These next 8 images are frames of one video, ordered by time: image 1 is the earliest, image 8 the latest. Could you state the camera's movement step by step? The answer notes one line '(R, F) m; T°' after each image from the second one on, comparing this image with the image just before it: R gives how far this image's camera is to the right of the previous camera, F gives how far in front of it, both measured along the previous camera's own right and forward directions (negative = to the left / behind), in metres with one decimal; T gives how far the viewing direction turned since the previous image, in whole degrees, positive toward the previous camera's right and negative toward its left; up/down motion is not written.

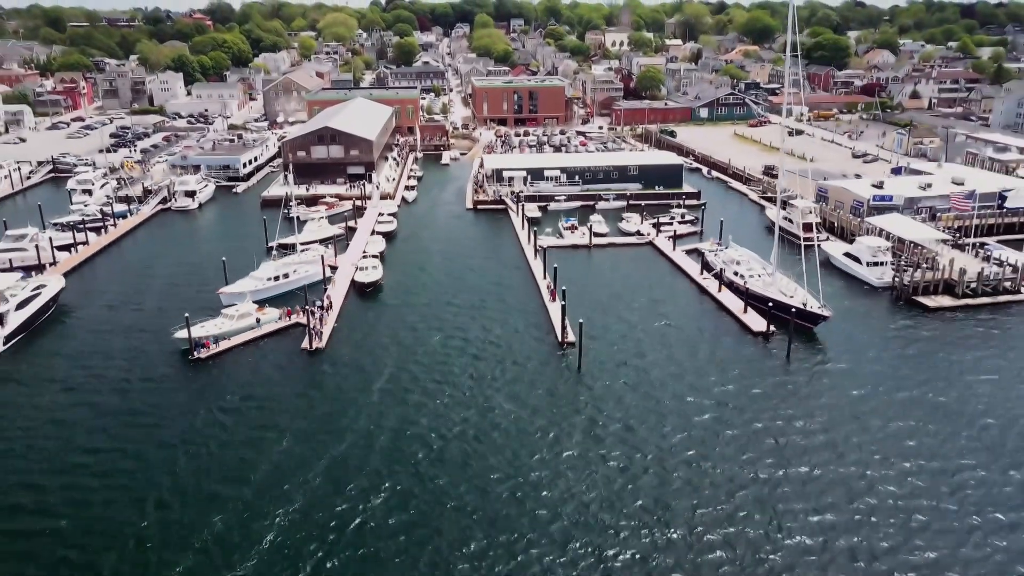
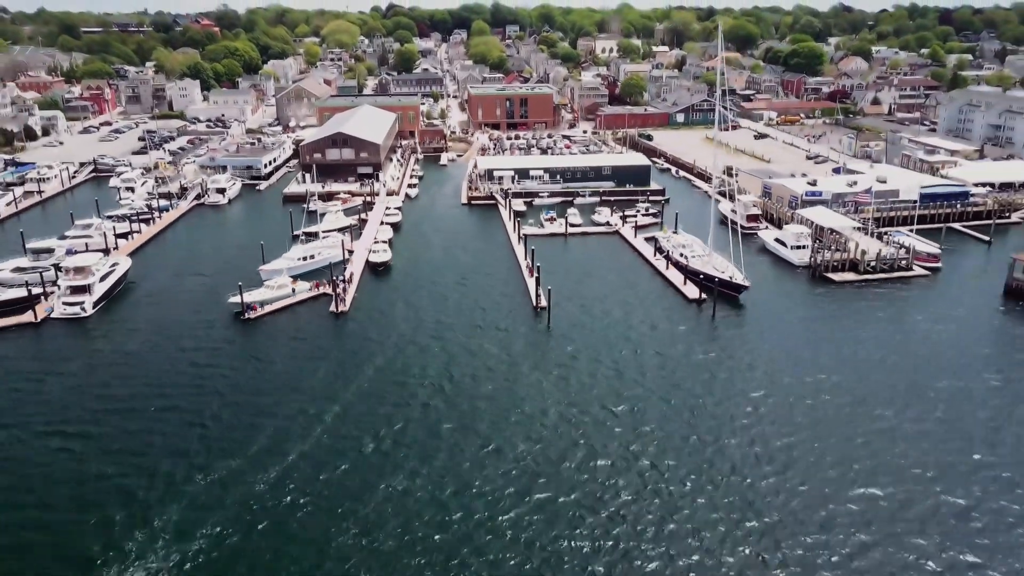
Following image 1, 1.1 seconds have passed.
(+0.3, -3.1) m; 0°
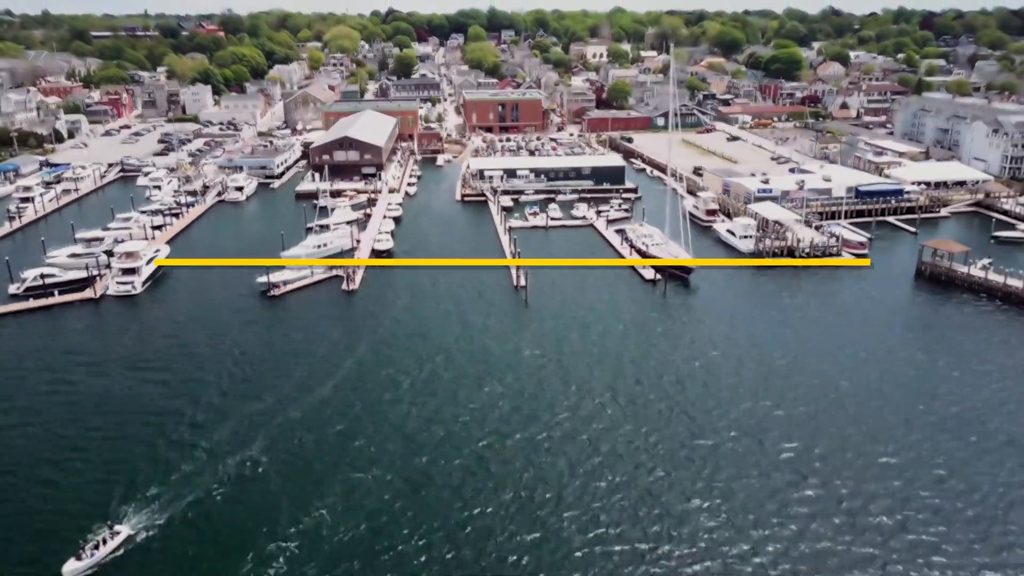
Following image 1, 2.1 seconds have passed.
(+0.3, -2.8) m; 0°
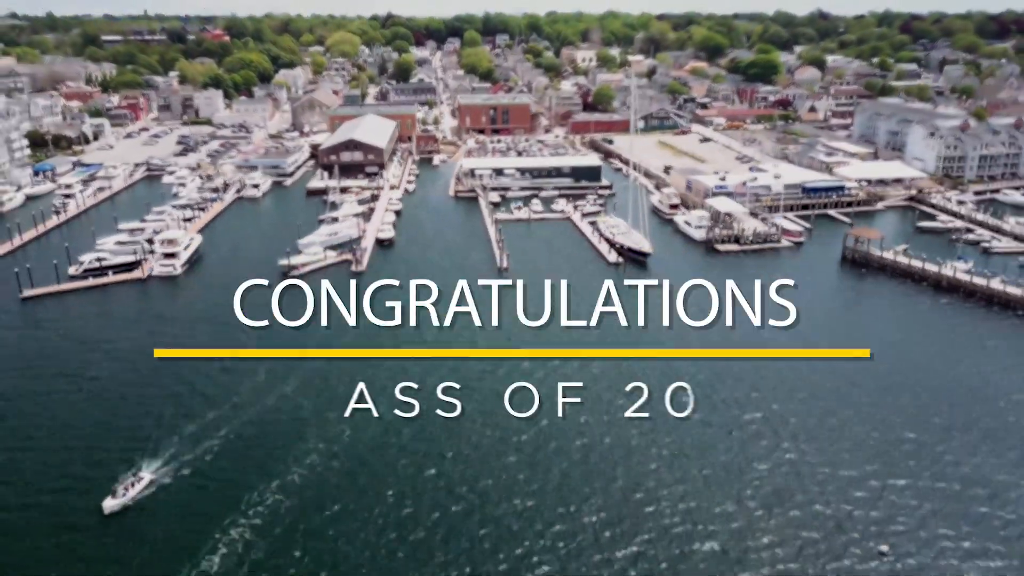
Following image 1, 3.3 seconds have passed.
(+0.4, -3.2) m; 0°
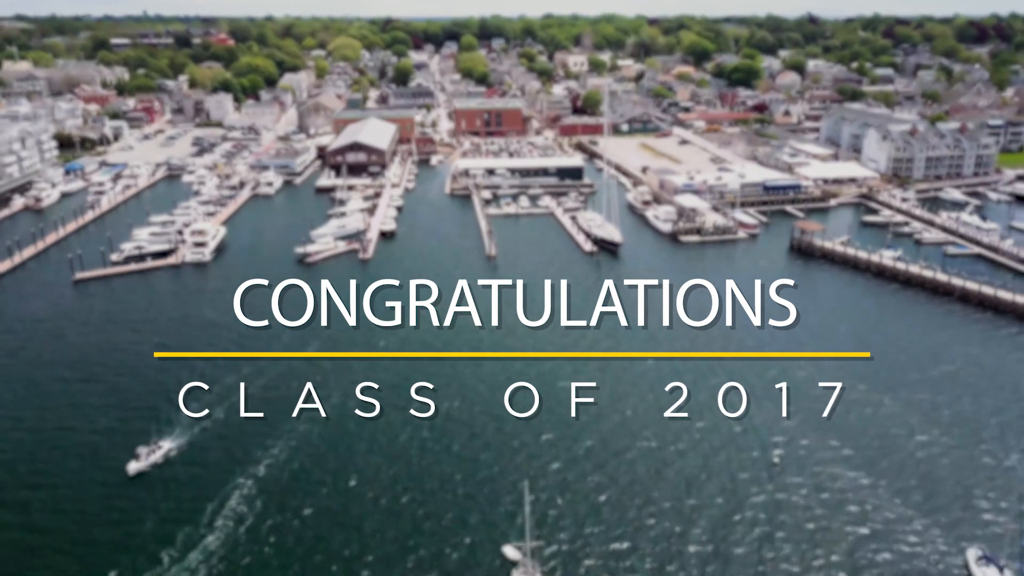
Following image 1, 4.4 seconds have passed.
(+0.4, -3.0) m; 0°
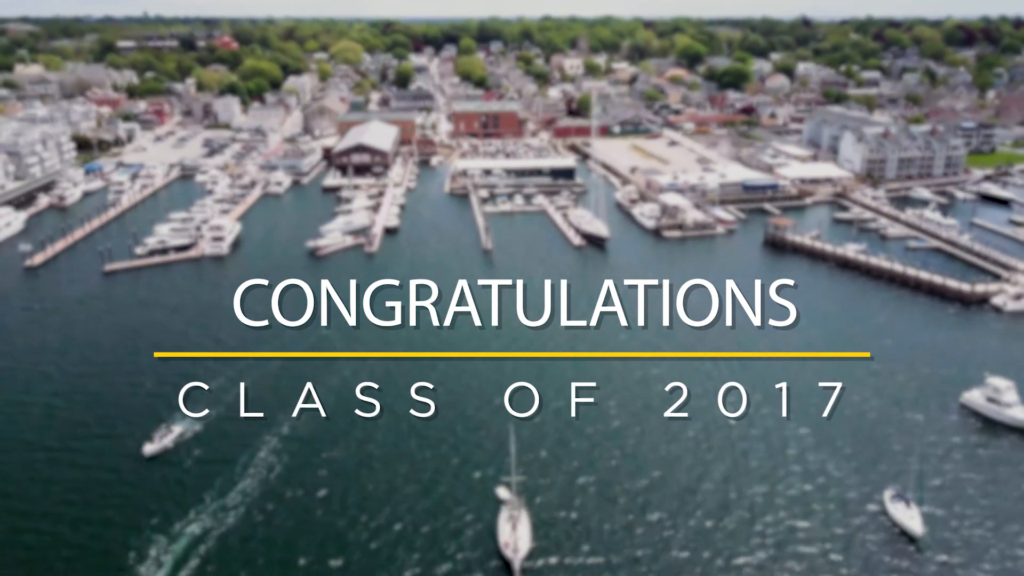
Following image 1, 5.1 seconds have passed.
(+0.2, -2.0) m; 0°
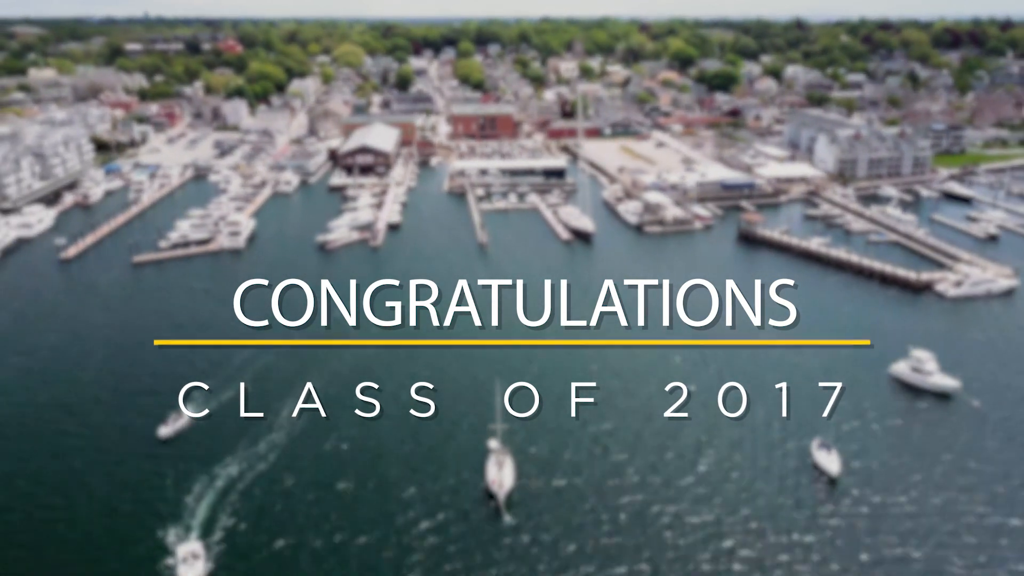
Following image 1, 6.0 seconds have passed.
(+0.3, -2.3) m; 0°
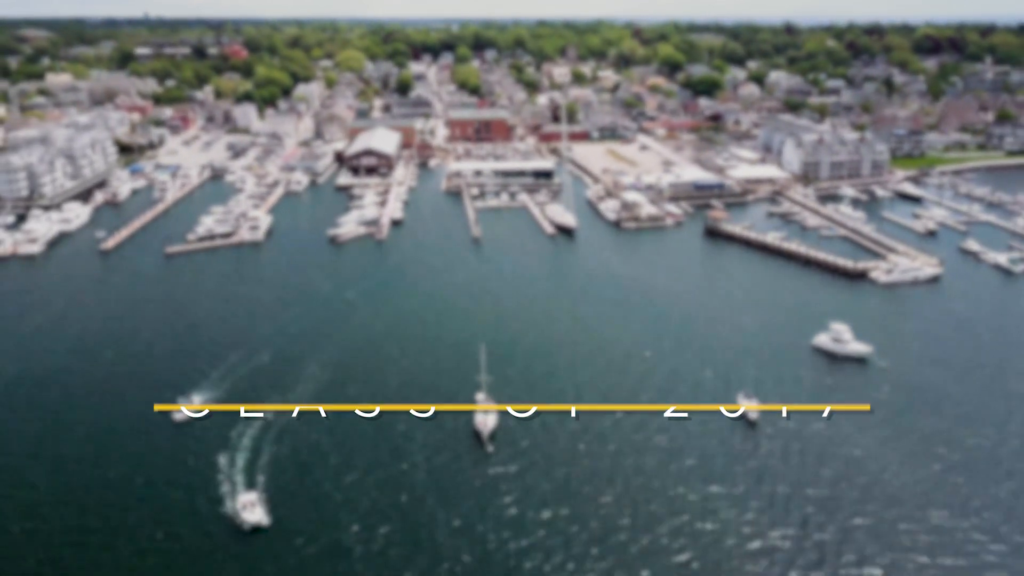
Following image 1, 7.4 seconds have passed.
(+0.4, -3.4) m; 0°
